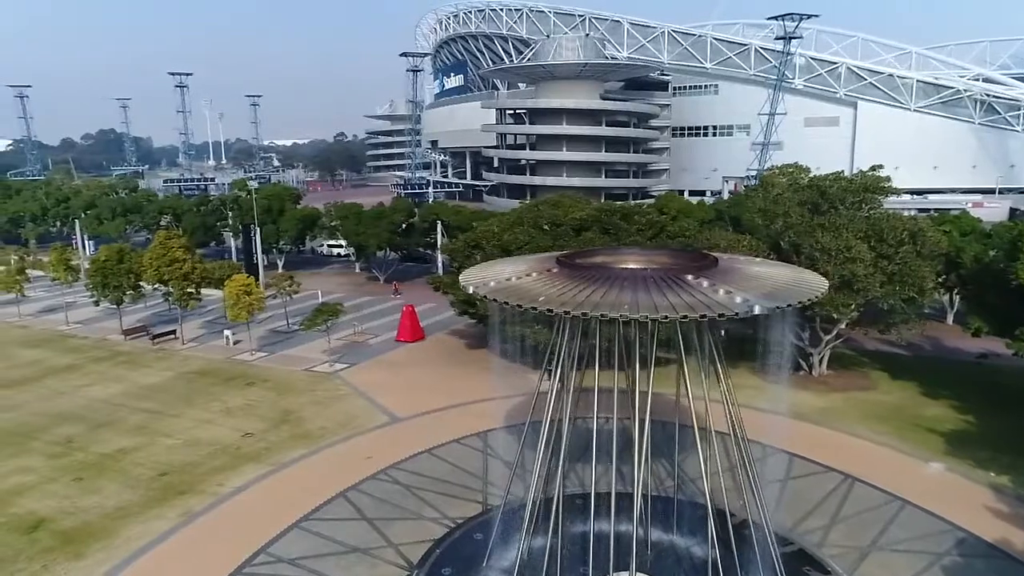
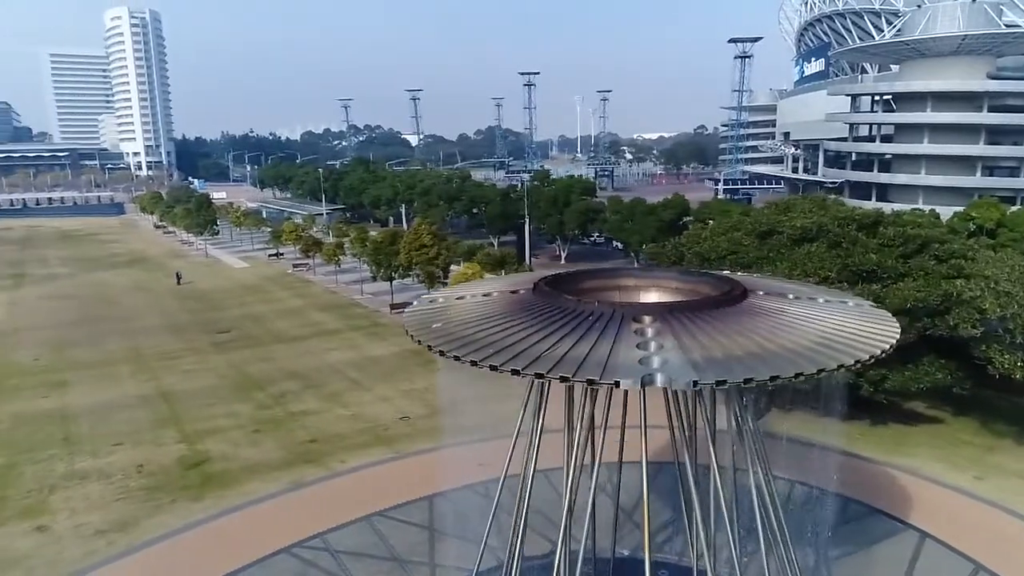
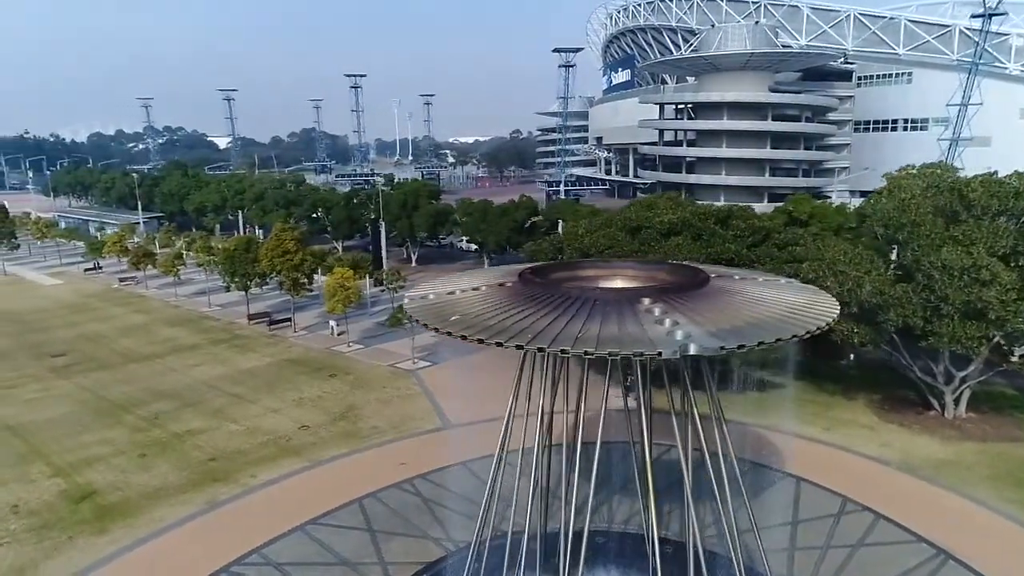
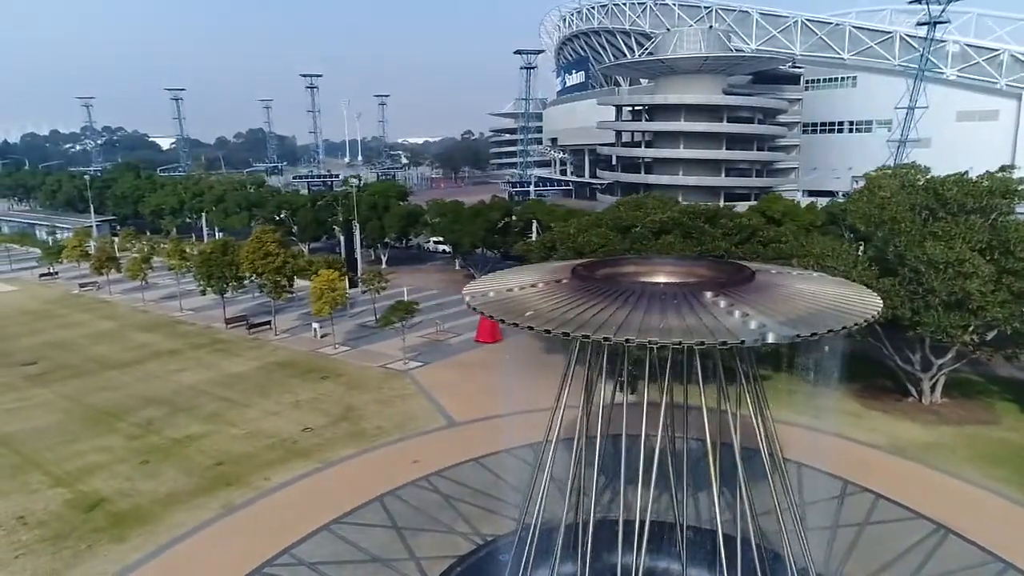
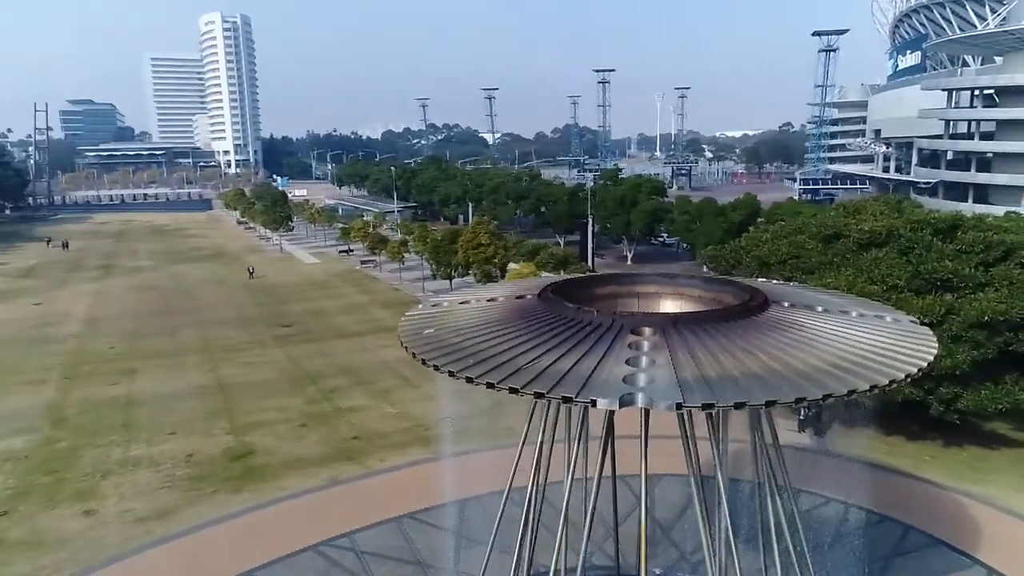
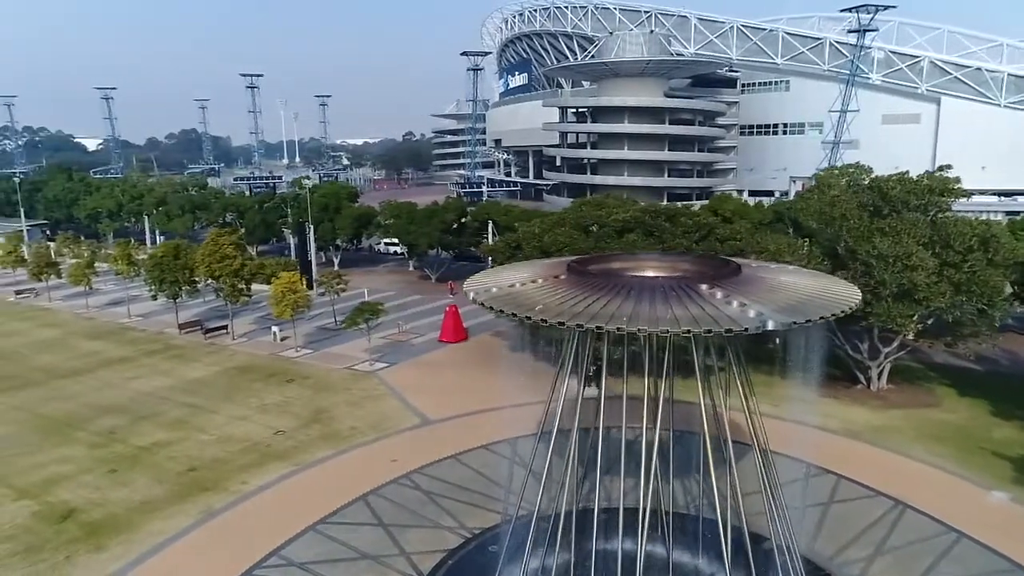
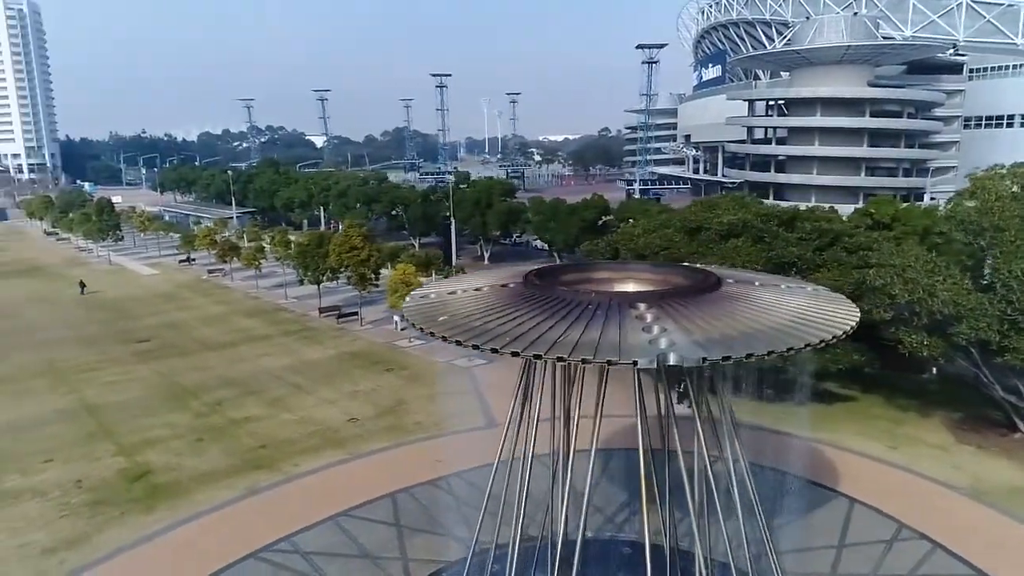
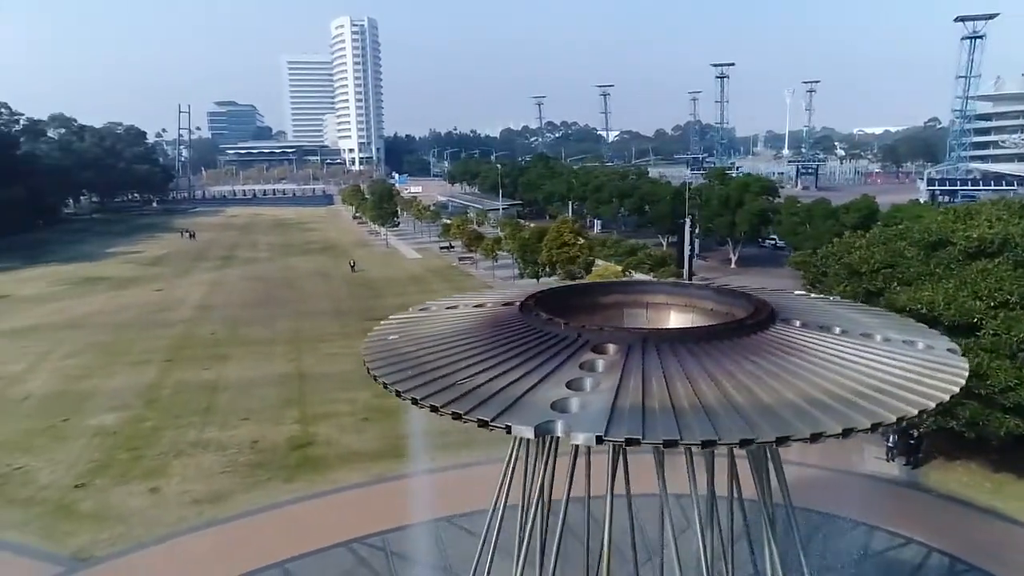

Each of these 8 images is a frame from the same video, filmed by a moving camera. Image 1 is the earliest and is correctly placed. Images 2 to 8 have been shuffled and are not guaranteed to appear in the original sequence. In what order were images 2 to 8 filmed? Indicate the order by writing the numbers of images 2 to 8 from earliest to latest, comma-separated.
6, 4, 3, 7, 2, 5, 8
